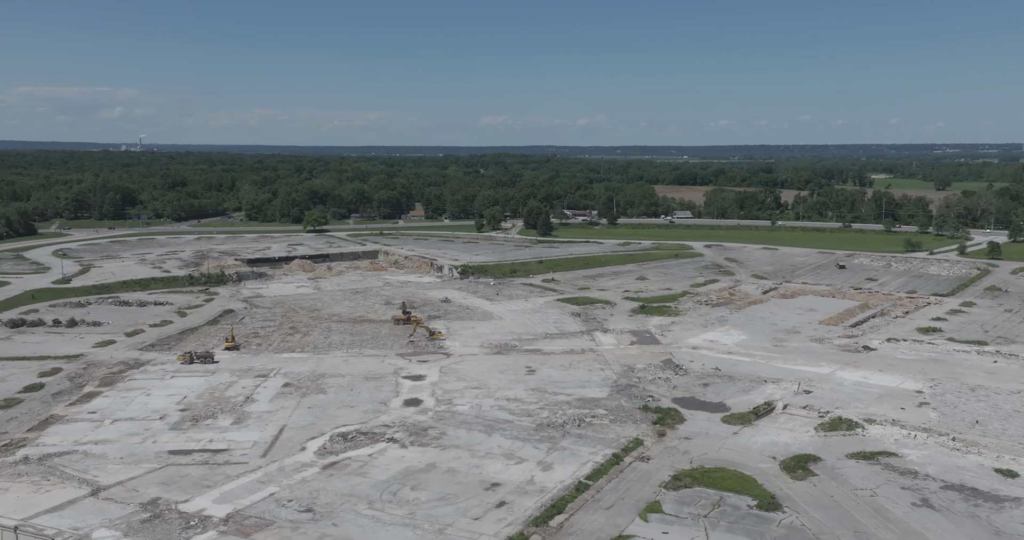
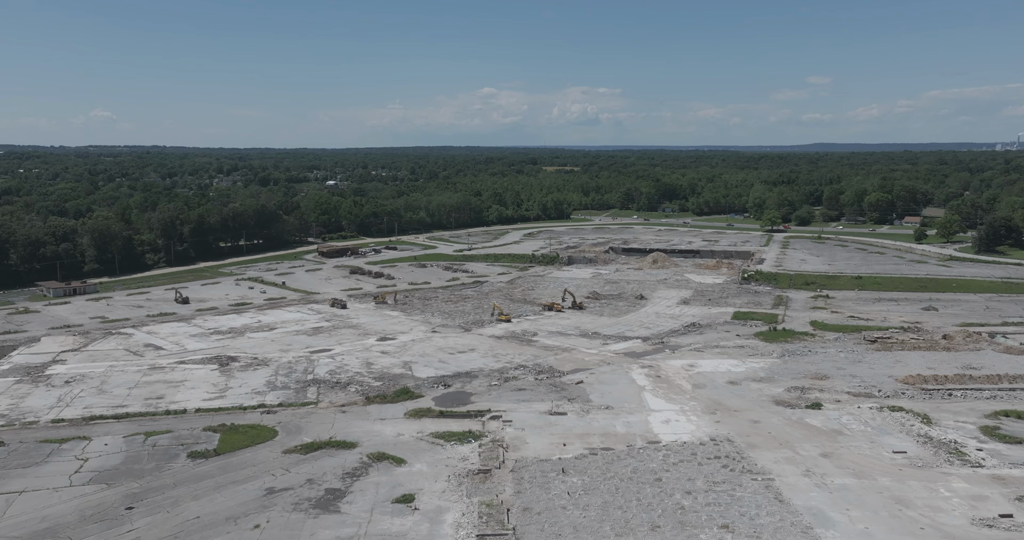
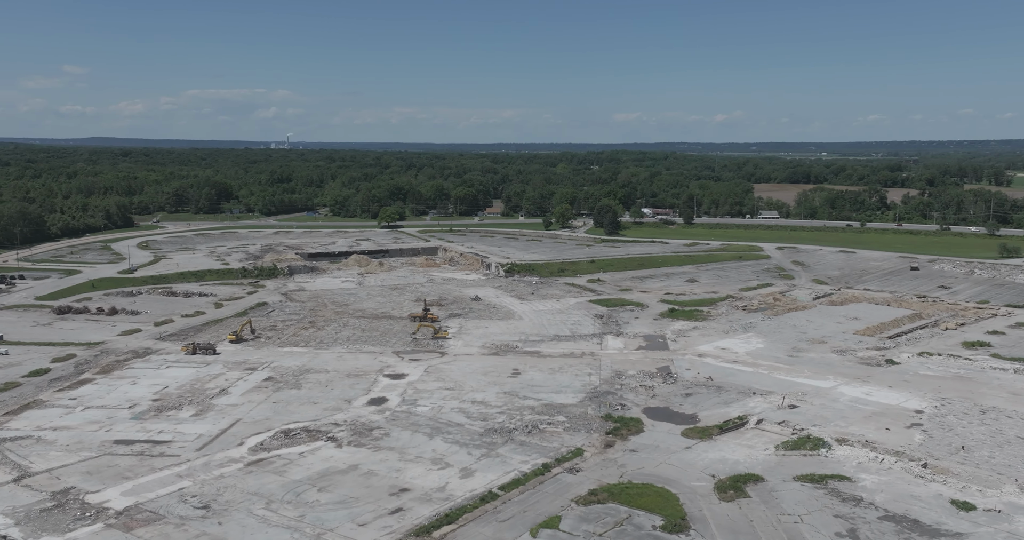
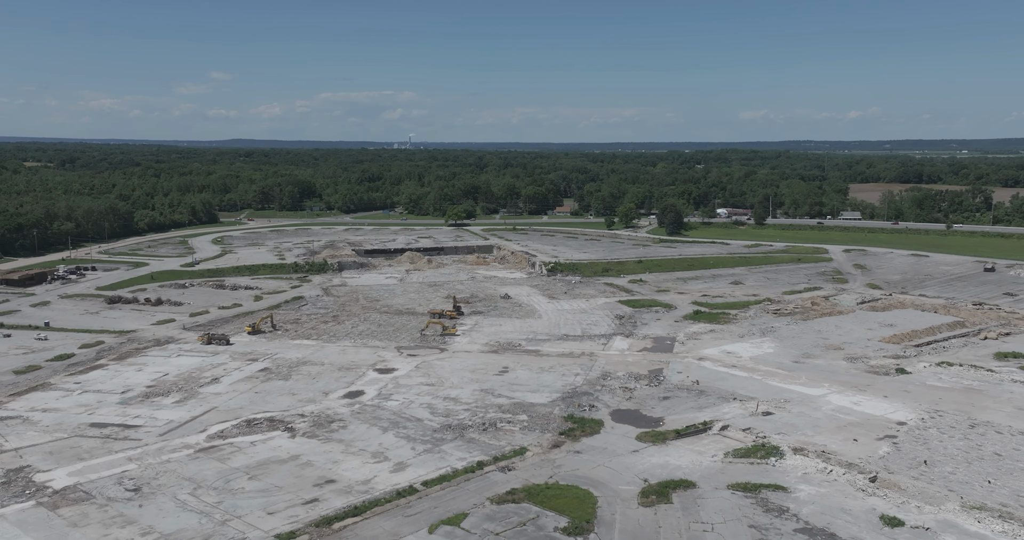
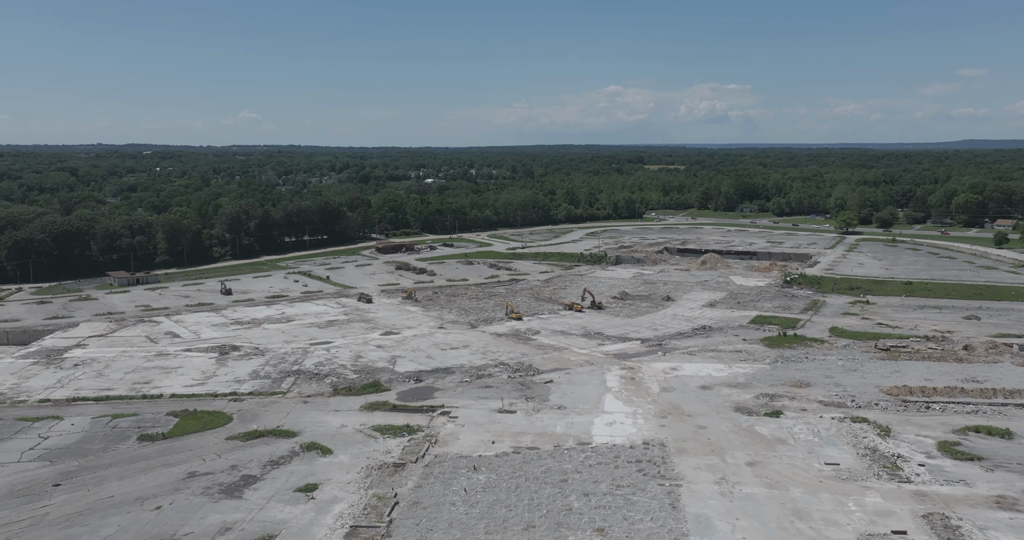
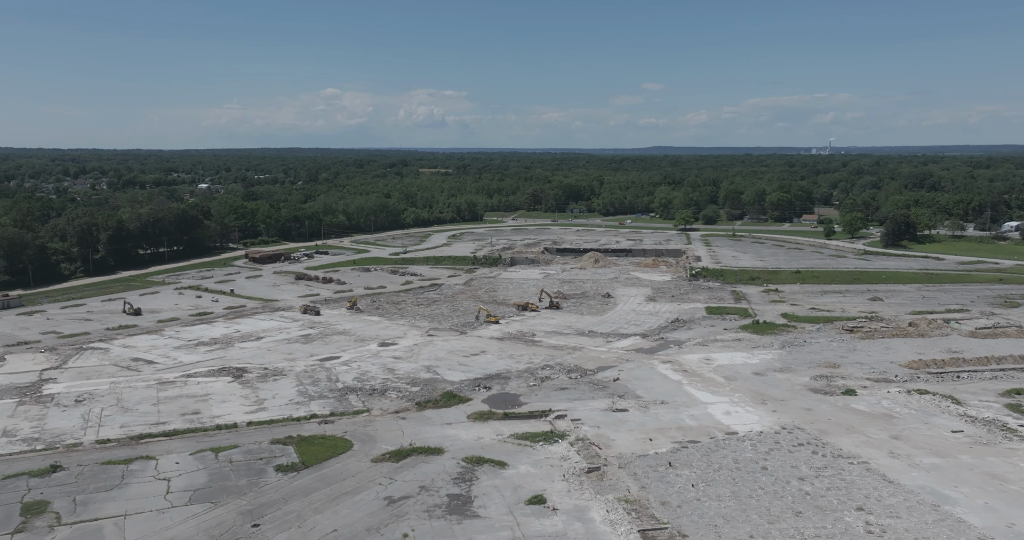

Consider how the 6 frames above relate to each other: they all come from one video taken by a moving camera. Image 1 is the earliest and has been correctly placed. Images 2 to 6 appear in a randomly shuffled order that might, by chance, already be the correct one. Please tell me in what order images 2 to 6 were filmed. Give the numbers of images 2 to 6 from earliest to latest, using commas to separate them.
3, 4, 6, 2, 5
